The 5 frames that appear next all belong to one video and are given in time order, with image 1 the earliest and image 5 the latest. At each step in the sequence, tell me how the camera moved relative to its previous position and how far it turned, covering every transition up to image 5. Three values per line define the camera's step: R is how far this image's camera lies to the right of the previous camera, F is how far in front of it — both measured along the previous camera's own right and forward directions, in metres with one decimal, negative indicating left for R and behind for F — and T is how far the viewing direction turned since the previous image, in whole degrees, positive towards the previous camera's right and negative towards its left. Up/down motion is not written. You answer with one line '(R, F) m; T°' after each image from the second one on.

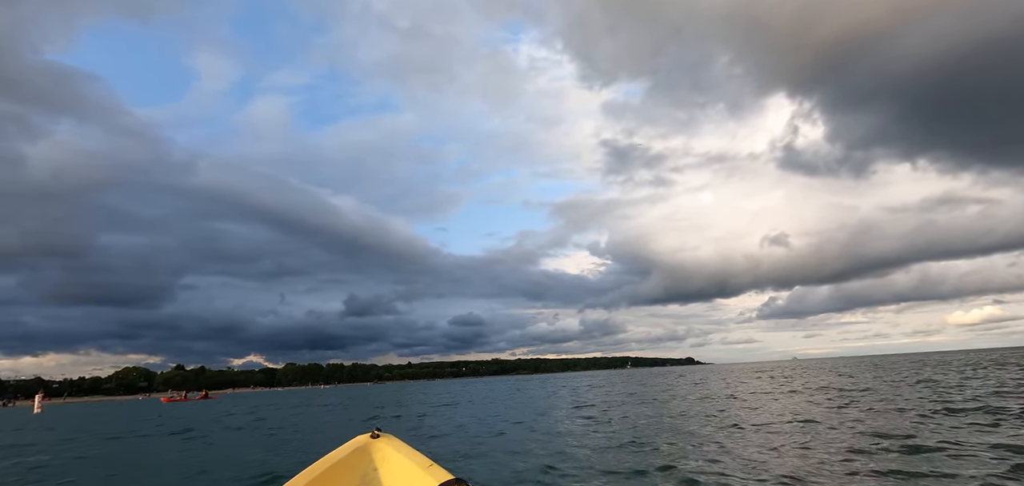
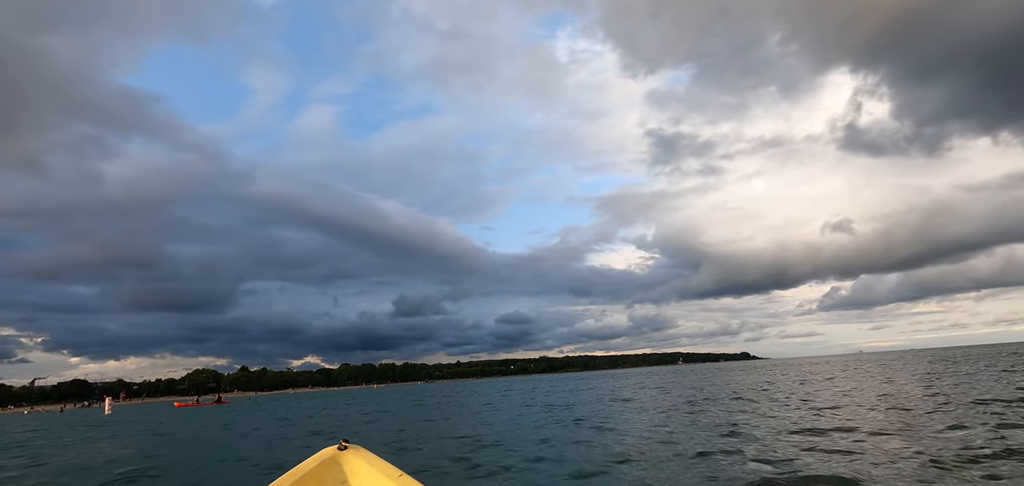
(+0.4, +0.7) m; -5°
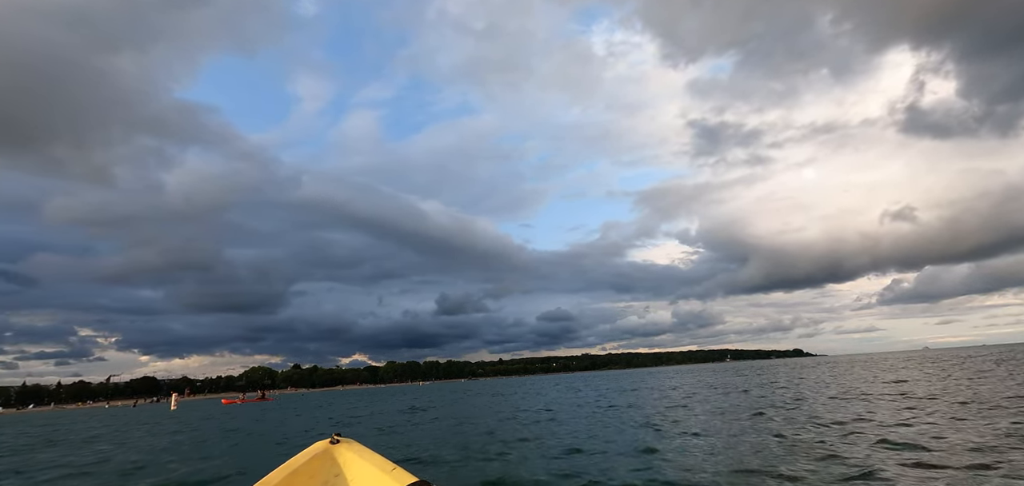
(+1.2, -0.3) m; -5°
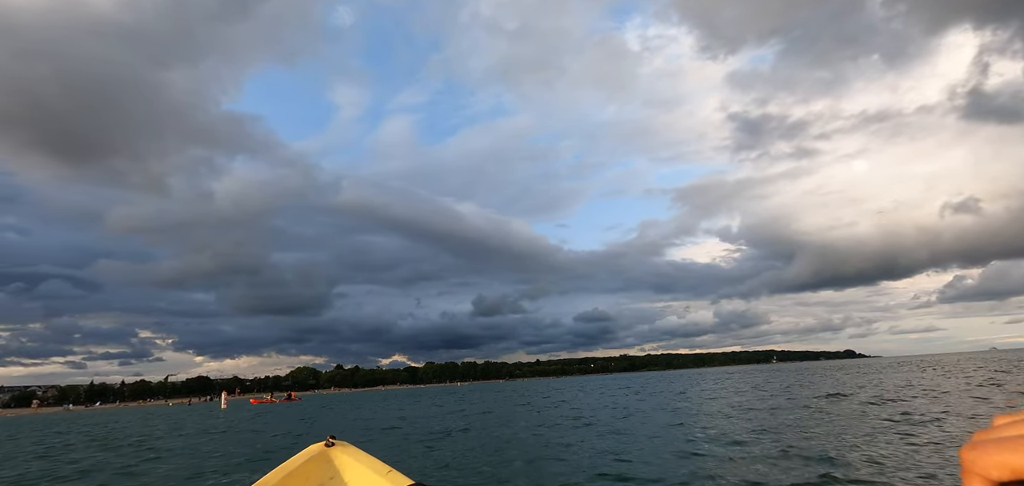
(+1.1, +0.2) m; -4°
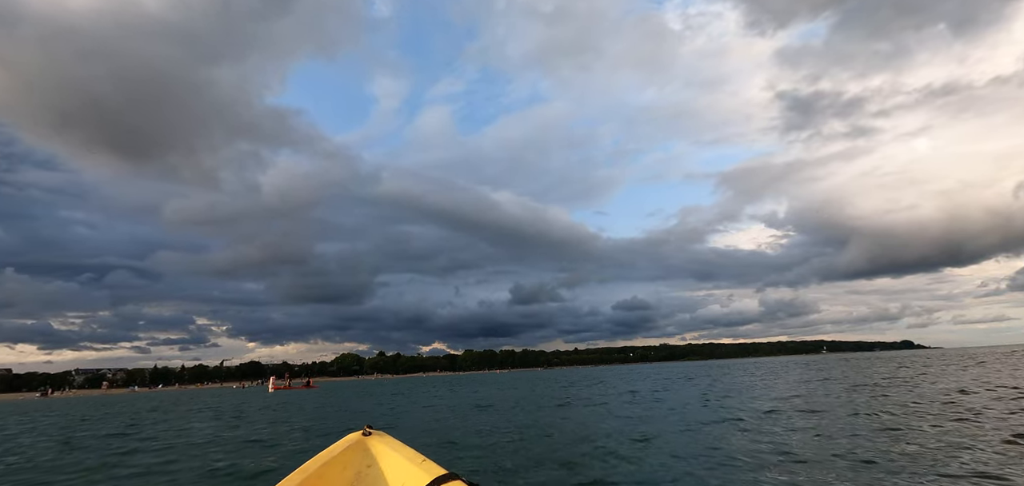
(+1.3, +0.8) m; -4°
